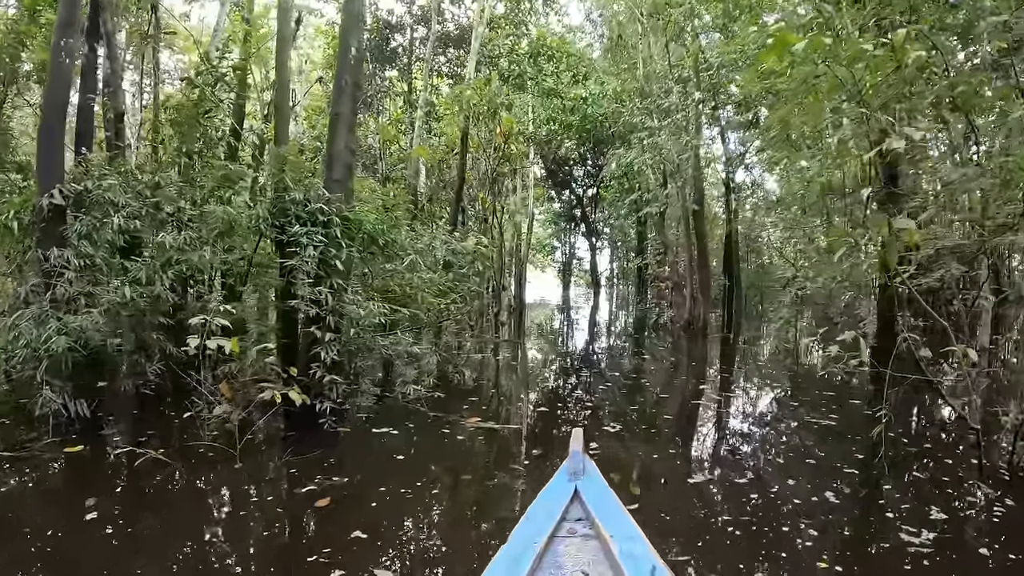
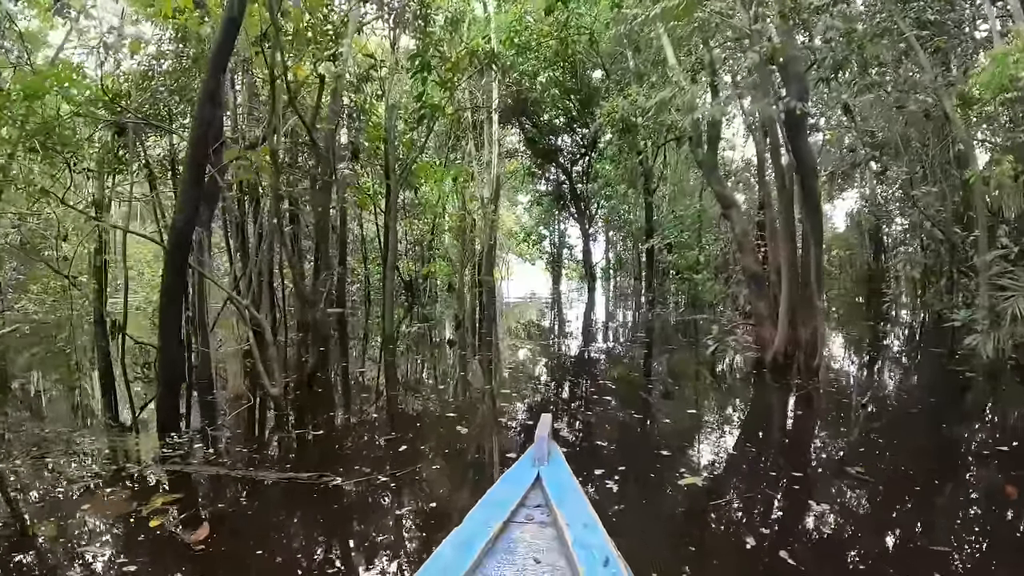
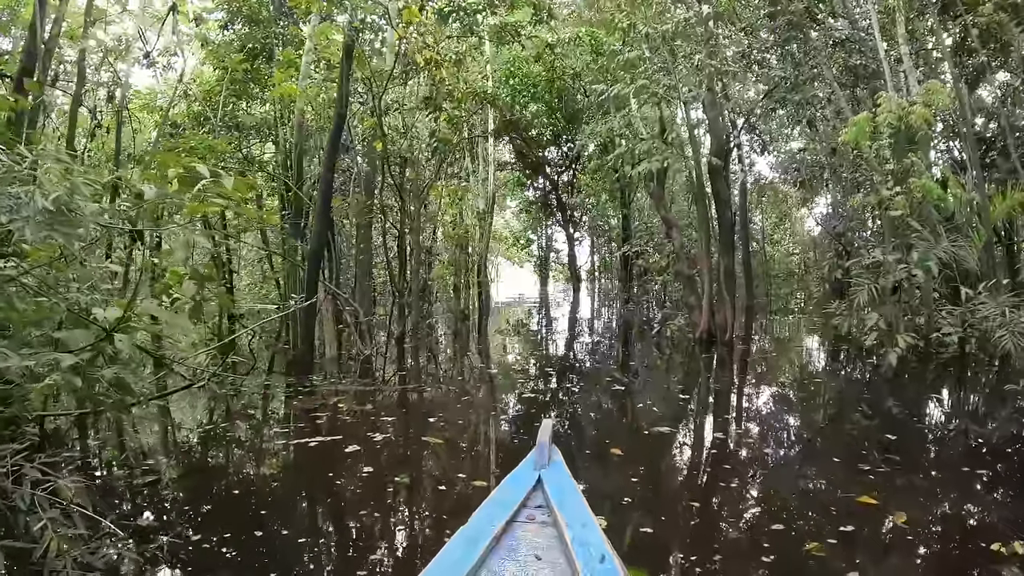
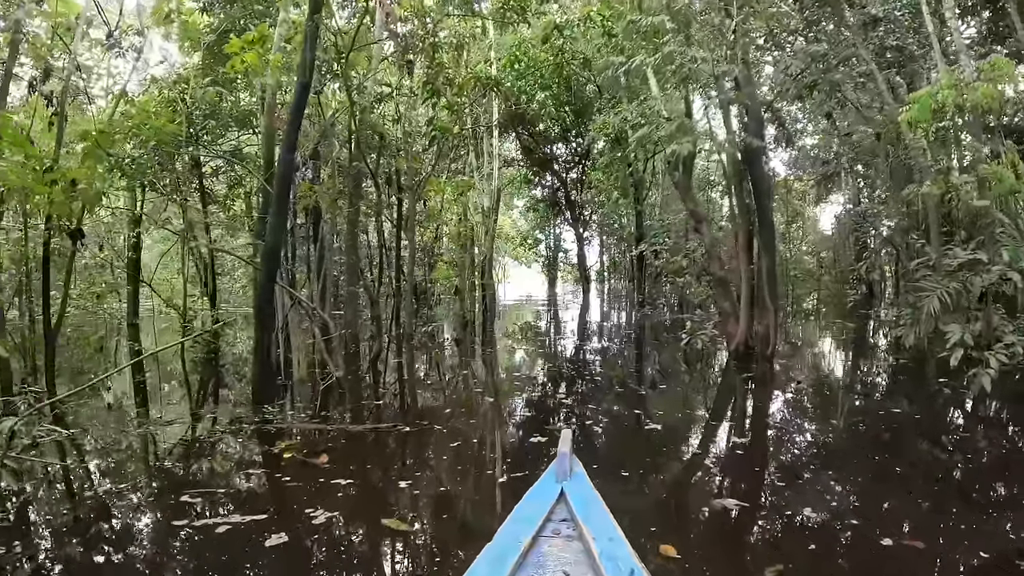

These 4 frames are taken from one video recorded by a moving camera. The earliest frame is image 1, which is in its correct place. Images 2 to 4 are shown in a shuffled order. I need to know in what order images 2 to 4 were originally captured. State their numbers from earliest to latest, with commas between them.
3, 4, 2
